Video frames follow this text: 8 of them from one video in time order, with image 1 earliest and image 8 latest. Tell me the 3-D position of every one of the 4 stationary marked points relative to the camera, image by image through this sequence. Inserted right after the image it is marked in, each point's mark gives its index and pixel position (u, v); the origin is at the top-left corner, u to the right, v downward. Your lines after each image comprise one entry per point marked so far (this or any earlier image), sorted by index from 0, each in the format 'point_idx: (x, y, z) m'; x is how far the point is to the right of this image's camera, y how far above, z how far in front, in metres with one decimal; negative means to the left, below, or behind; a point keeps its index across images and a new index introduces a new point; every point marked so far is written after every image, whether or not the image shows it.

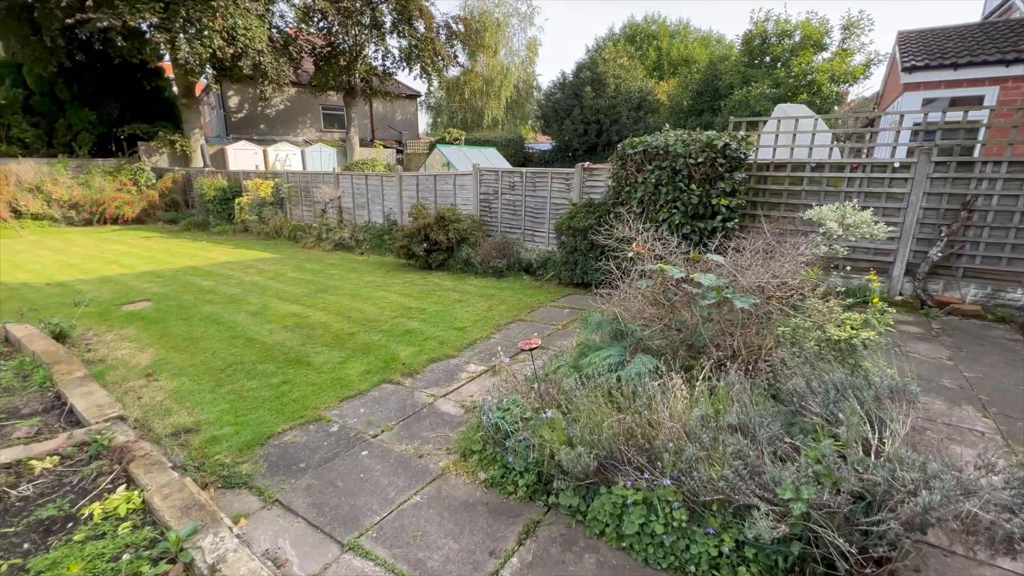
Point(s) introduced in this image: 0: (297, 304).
0: (-2.6, -0.2, +5.5) m
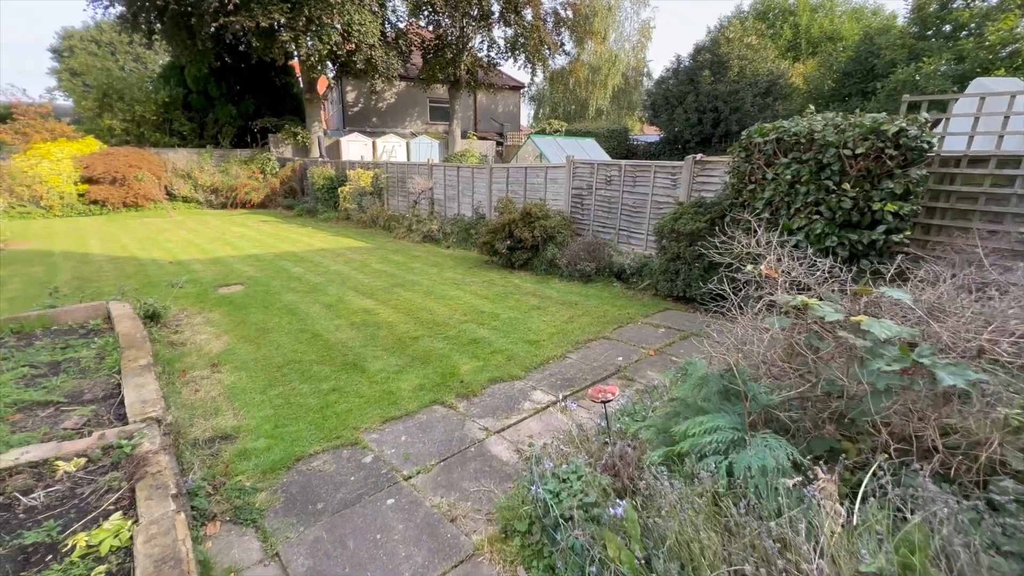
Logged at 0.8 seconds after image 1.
0: (-1.7, -0.1, +5.3) m
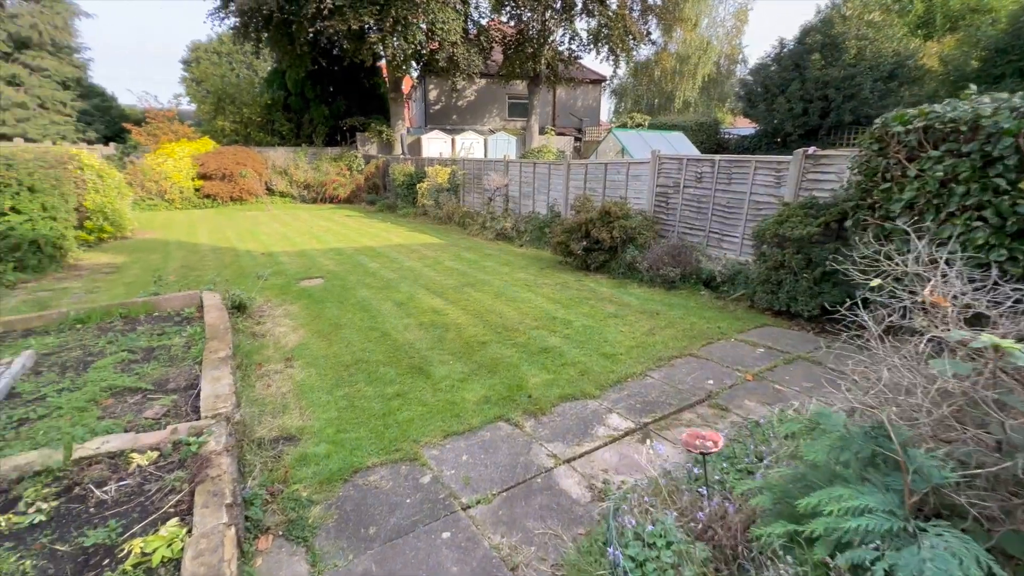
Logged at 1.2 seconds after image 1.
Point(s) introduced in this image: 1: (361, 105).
0: (-0.8, -0.1, +5.2) m
1: (-6.3, +7.7, +18.9) m
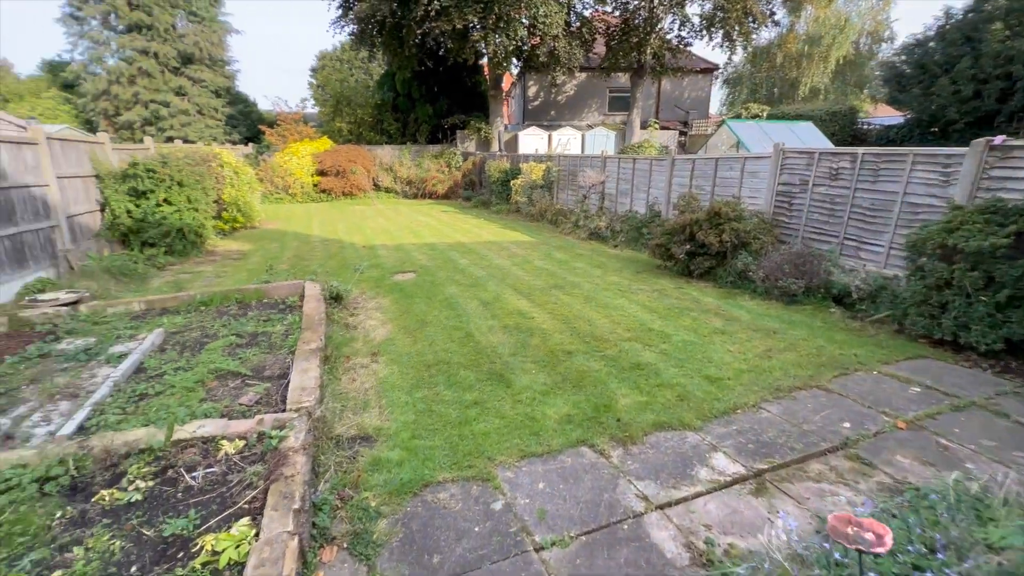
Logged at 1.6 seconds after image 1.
0: (+0.2, -0.1, +5.0) m
1: (-2.1, +8.0, +19.4) m
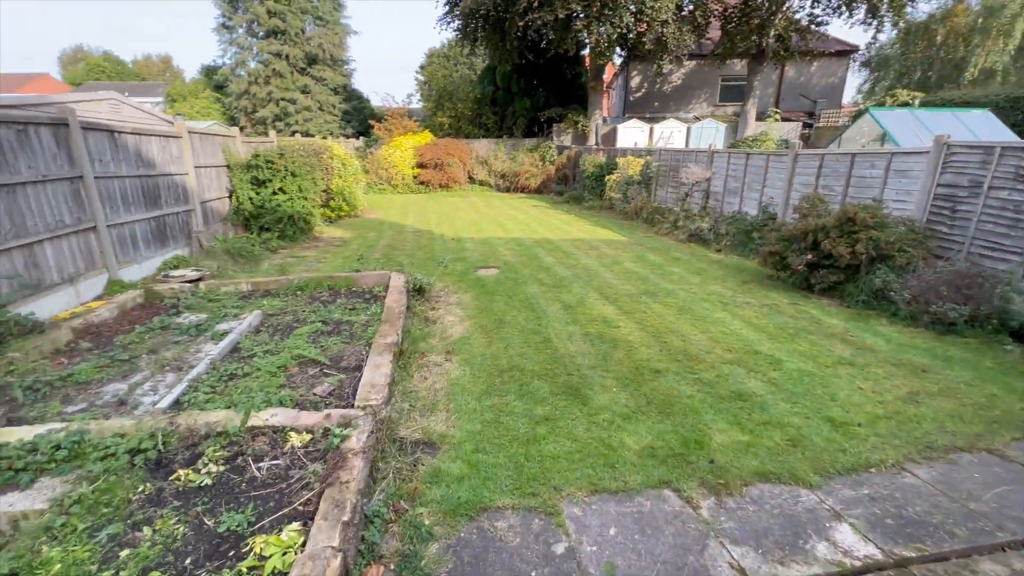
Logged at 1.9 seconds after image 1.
0: (+1.1, -0.2, +4.6) m
1: (+2.1, +8.1, +19.0) m
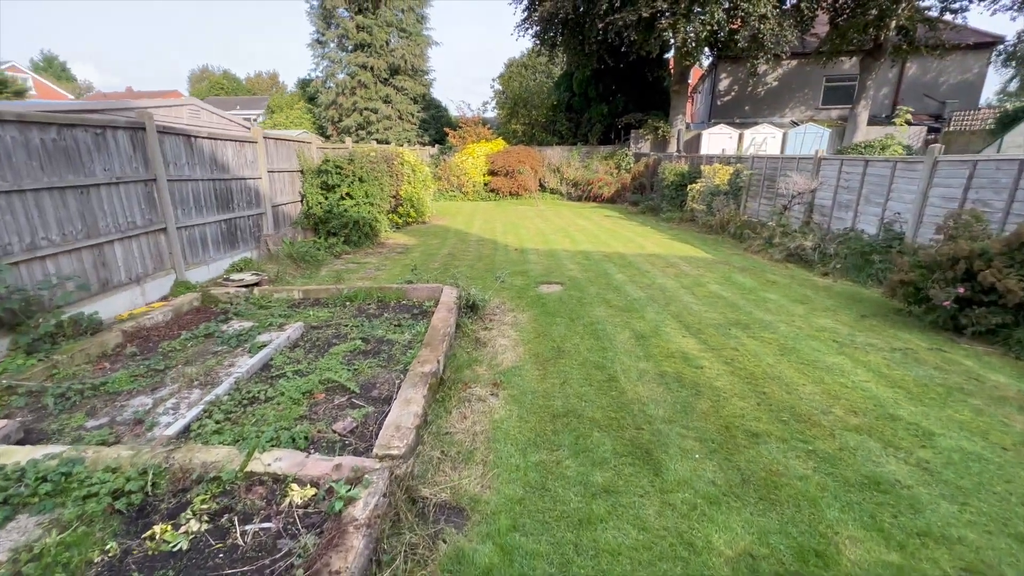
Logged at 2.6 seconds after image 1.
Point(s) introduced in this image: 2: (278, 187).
0: (+1.6, -0.4, +3.9) m
1: (+5.2, +7.5, +18.1) m
2: (-3.7, +1.6, +7.1) m
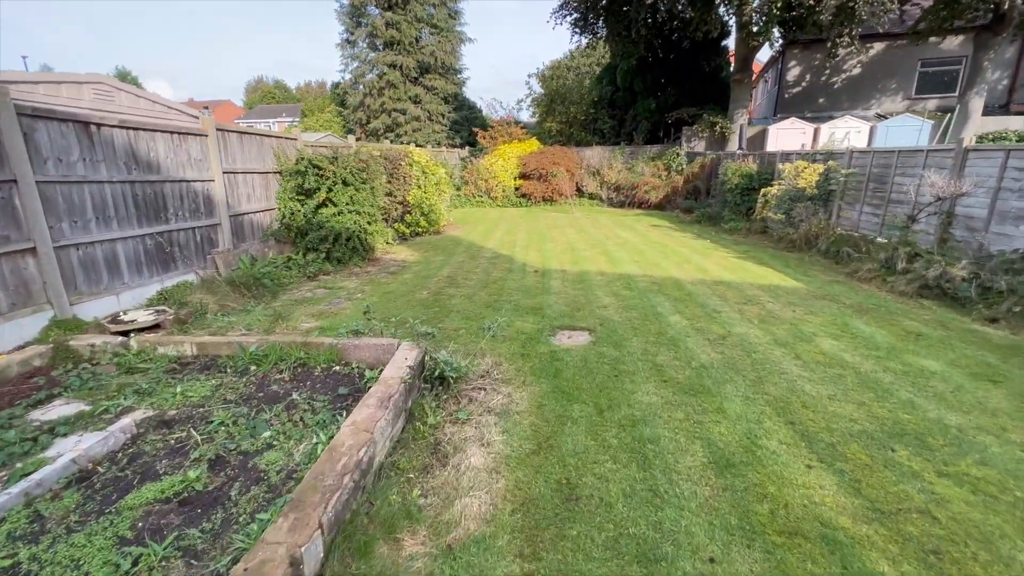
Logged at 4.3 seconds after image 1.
0: (+1.5, -0.8, +2.0) m
1: (+6.5, +6.9, +16.0) m
2: (-3.5, +1.3, +5.8) m
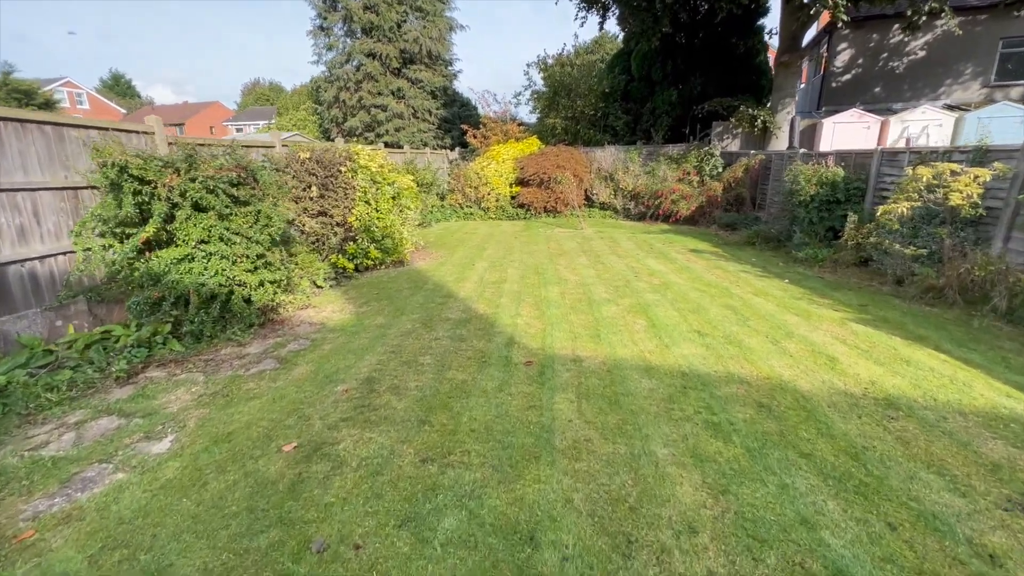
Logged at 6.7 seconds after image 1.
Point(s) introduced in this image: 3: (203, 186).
0: (+1.3, -1.6, -0.6) m
1: (+6.4, +6.1, +13.3) m
2: (-3.7, +0.5, +3.2) m
3: (-2.5, +0.9, +3.7) m
